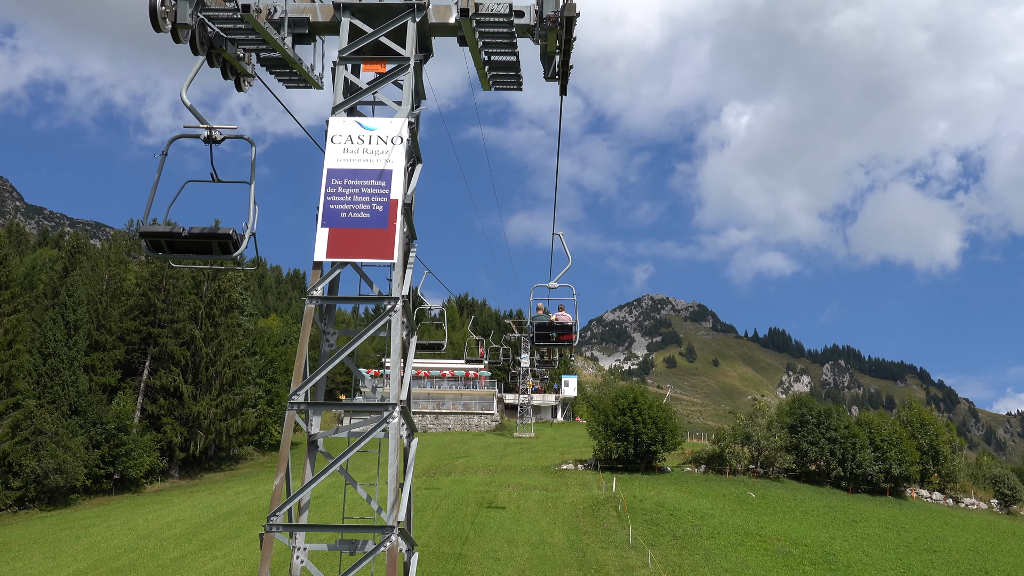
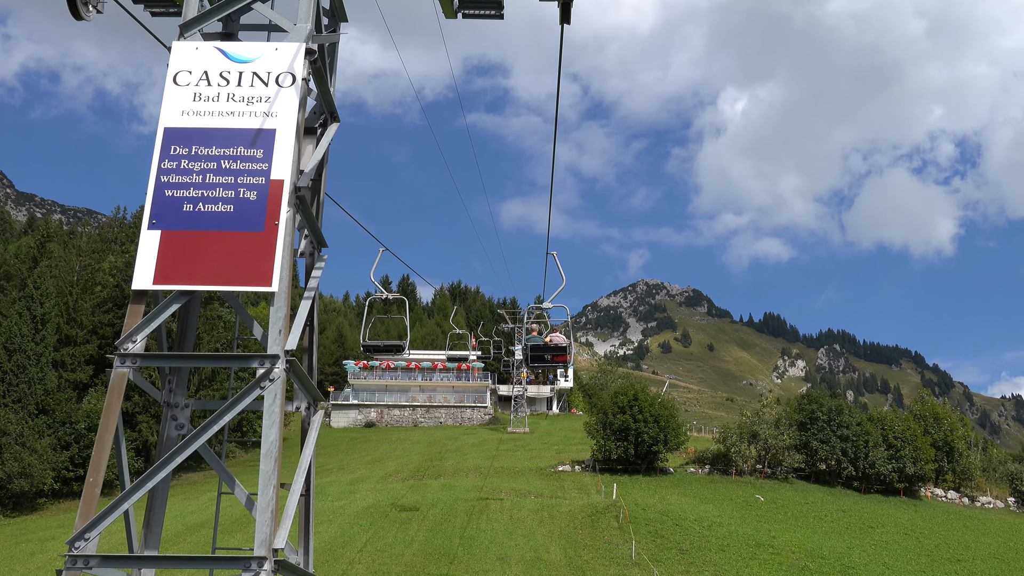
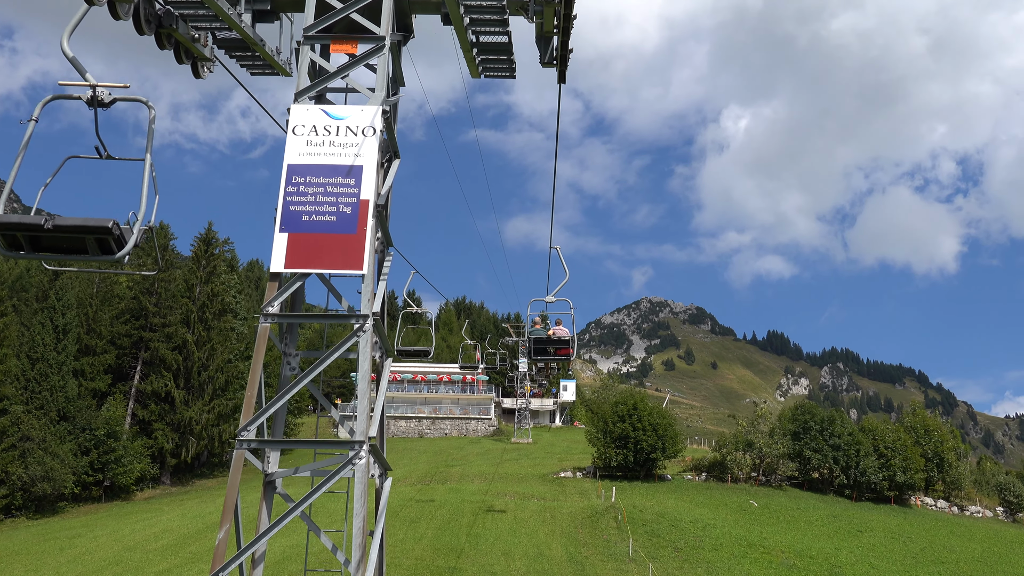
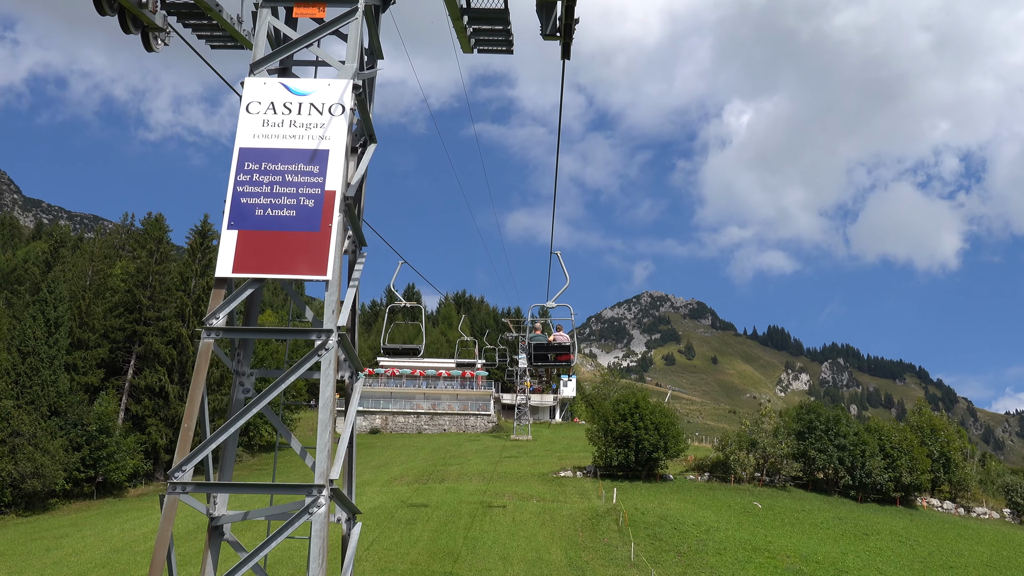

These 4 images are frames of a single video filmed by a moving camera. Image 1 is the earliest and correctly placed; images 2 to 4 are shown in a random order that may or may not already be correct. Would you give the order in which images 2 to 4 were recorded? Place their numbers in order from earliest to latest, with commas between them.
3, 4, 2
